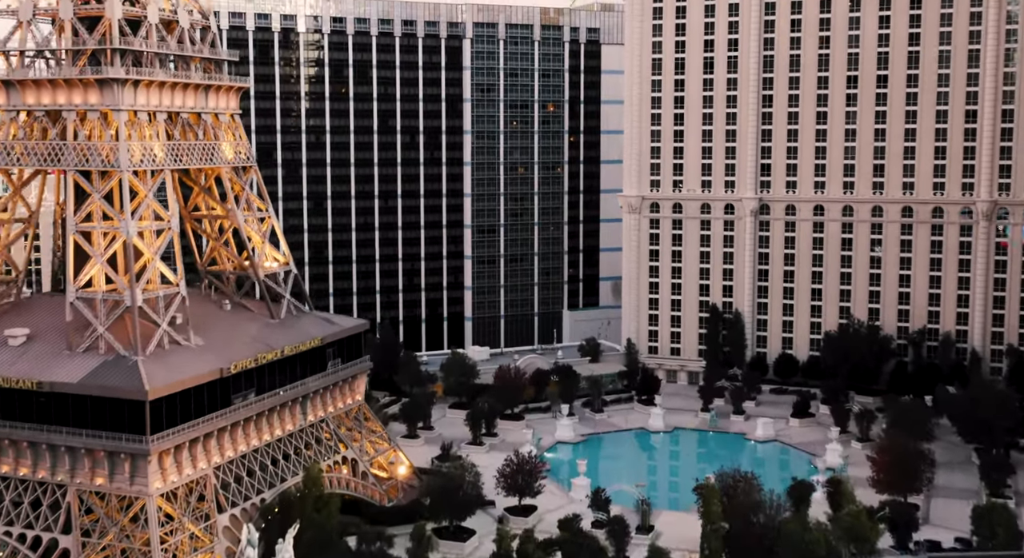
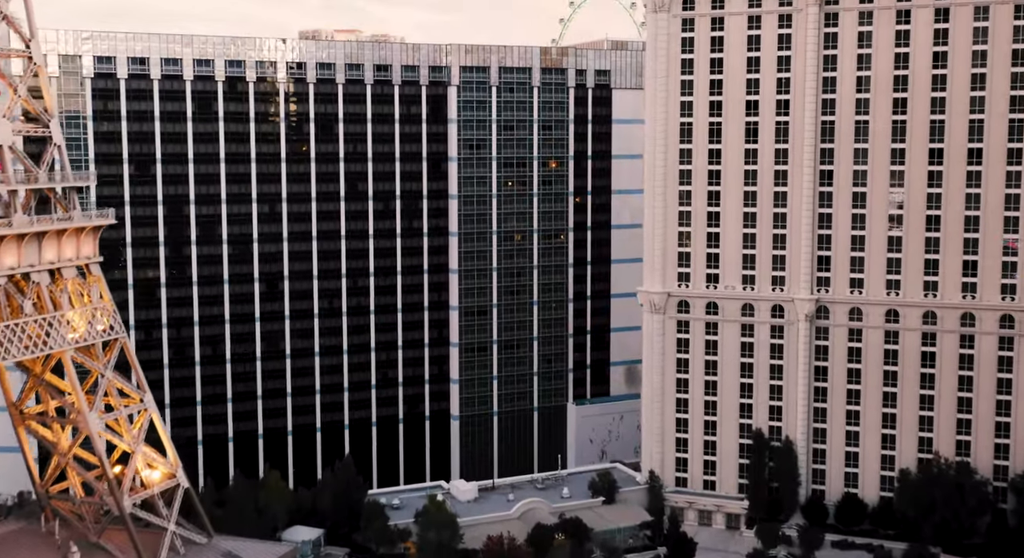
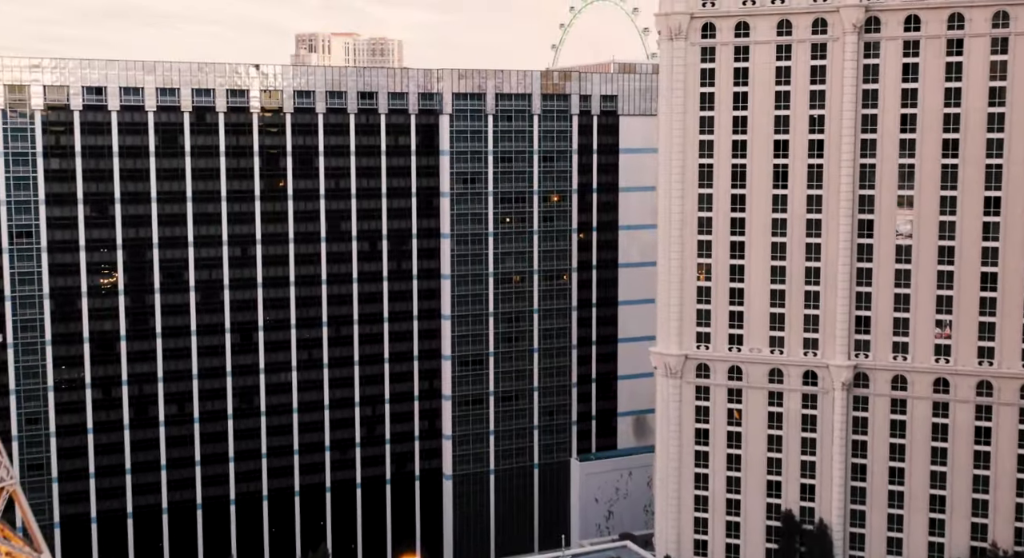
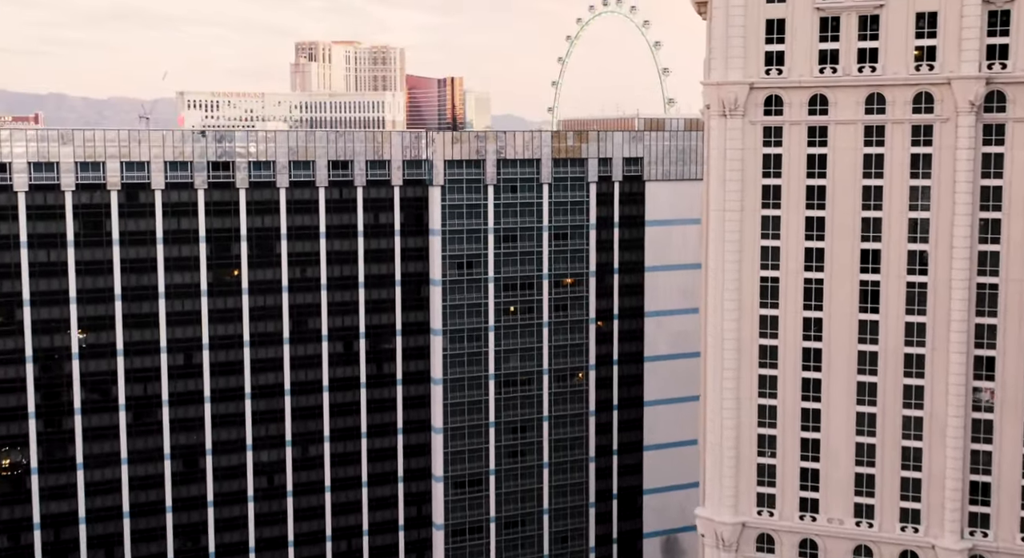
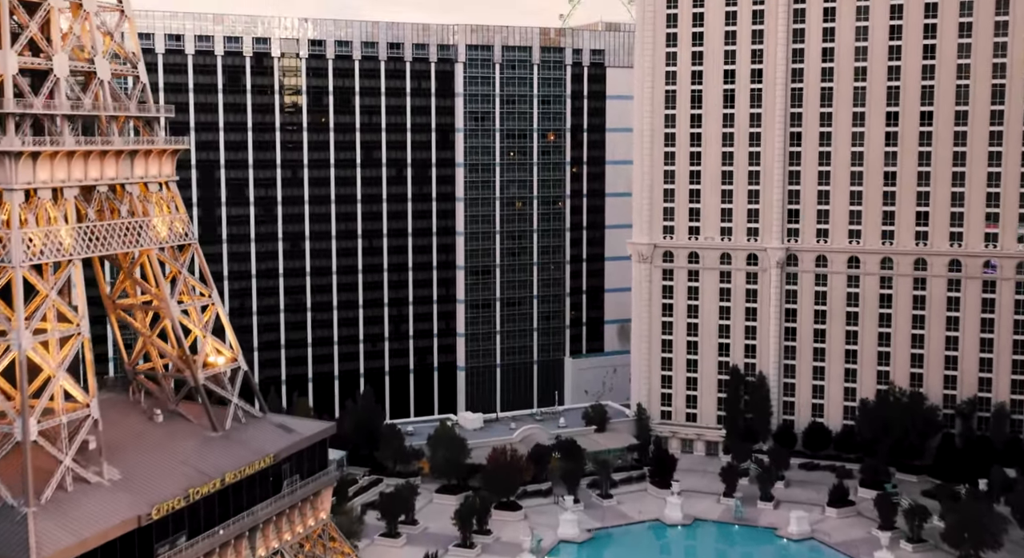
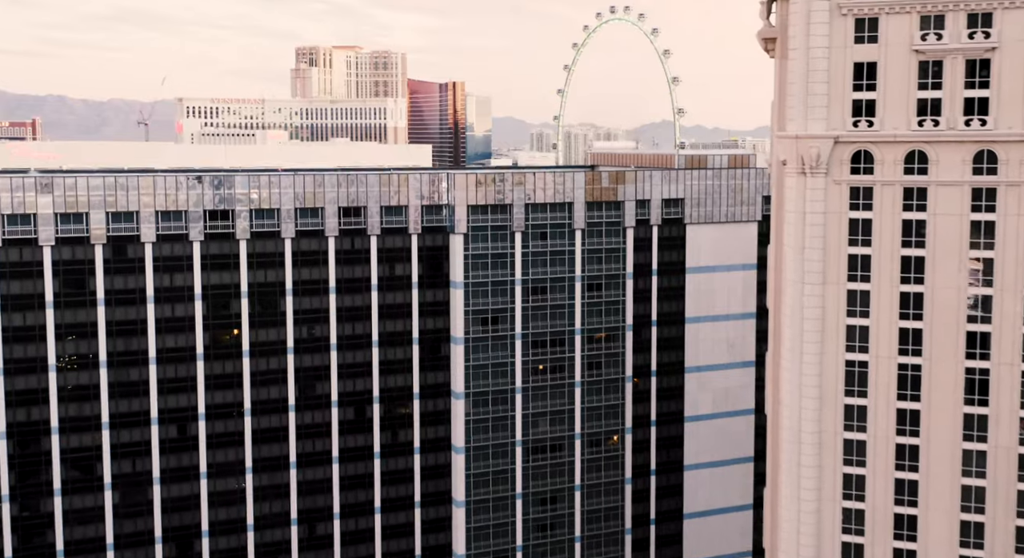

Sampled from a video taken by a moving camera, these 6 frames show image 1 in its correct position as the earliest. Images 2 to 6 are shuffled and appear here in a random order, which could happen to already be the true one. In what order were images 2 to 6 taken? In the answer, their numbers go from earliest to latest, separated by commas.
5, 2, 3, 4, 6
